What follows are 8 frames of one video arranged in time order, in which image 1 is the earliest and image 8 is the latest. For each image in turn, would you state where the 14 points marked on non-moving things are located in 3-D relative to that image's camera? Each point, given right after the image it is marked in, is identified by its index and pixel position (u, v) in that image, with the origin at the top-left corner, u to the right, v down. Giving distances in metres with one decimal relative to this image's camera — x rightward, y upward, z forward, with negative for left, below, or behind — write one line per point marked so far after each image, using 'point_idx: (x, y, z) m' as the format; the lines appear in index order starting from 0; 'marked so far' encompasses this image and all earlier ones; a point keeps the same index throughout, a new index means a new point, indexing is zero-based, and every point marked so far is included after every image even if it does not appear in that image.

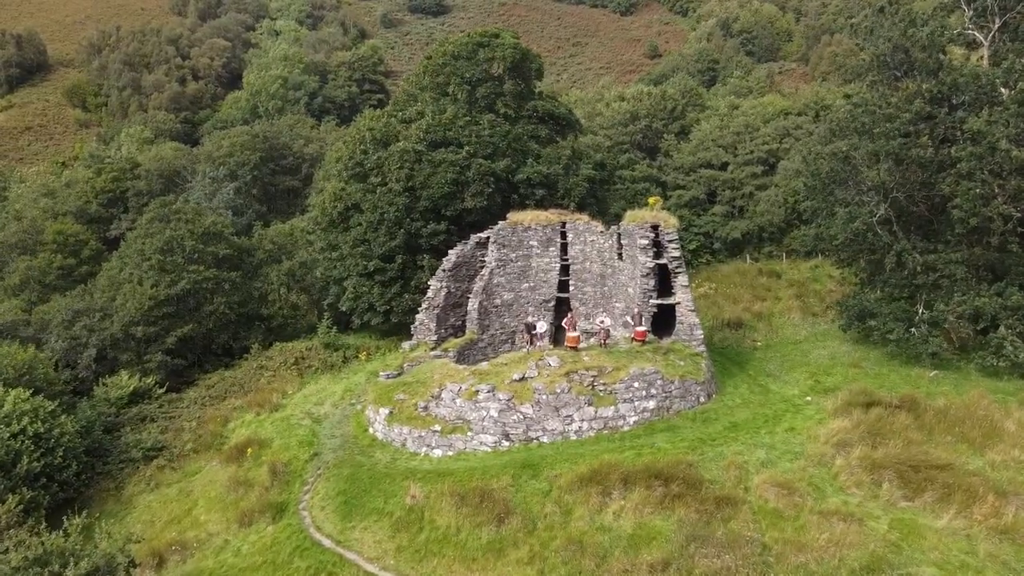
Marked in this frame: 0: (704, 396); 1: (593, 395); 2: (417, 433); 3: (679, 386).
0: (+4.7, -2.7, +20.0) m
1: (+1.8, -2.4, +18.4) m
2: (-2.3, -3.4, +19.2) m
3: (+4.0, -2.4, +19.3) m
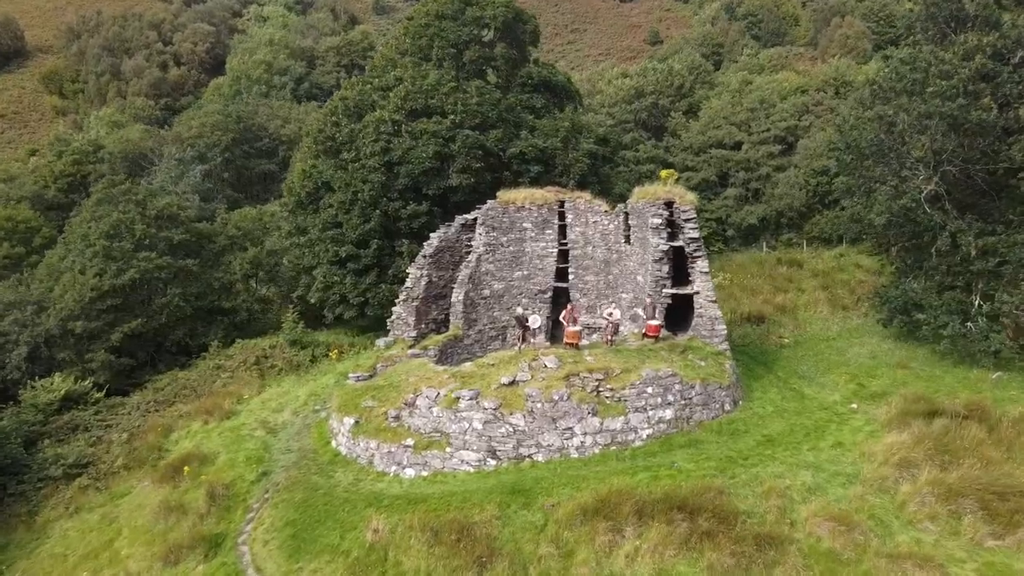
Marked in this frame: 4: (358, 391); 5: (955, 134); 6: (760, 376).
0: (+4.5, -2.4, +16.8) m
1: (+1.6, -2.2, +15.2) m
2: (-2.5, -3.2, +16.0) m
3: (+3.7, -2.1, +16.1) m
4: (-3.5, -2.3, +18.5) m
5: (+10.6, +3.7, +19.4) m
6: (+5.8, -2.1, +19.0) m
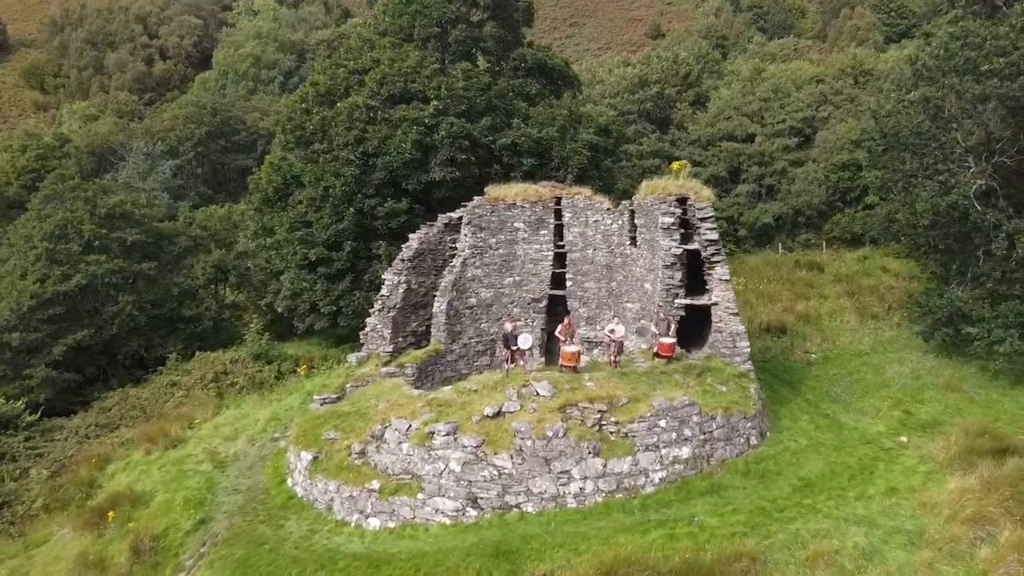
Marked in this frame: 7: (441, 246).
0: (+4.3, -2.6, +14.2) m
1: (+1.4, -2.4, +12.6) m
2: (-2.7, -3.4, +13.4) m
3: (+3.5, -2.3, +13.5) m
4: (-3.7, -2.6, +15.9) m
5: (+10.3, +3.5, +16.8) m
6: (+5.6, -2.3, +16.4) m
7: (-1.8, +1.0, +20.0) m
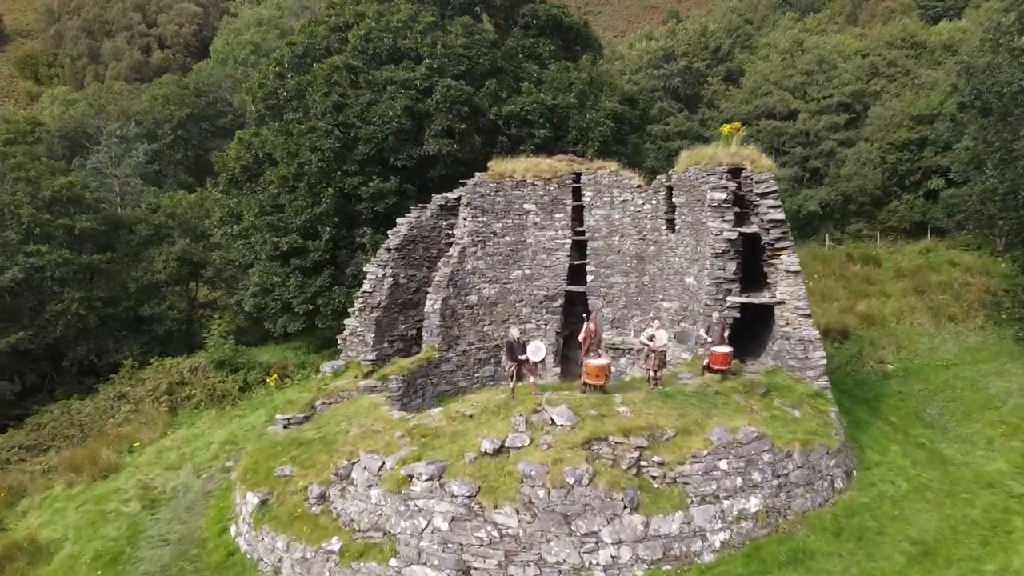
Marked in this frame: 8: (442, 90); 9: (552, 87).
0: (+4.4, -2.5, +10.7) m
1: (+1.4, -2.3, +9.2) m
2: (-2.6, -3.3, +10.0) m
3: (+3.6, -2.2, +10.1) m
4: (-3.6, -2.5, +12.5) m
5: (+10.5, +3.6, +13.2) m
6: (+5.7, -2.2, +12.9) m
7: (-1.6, +1.1, +16.6) m
8: (-1.5, +4.3, +17.5) m
9: (+0.9, +4.8, +19.3) m
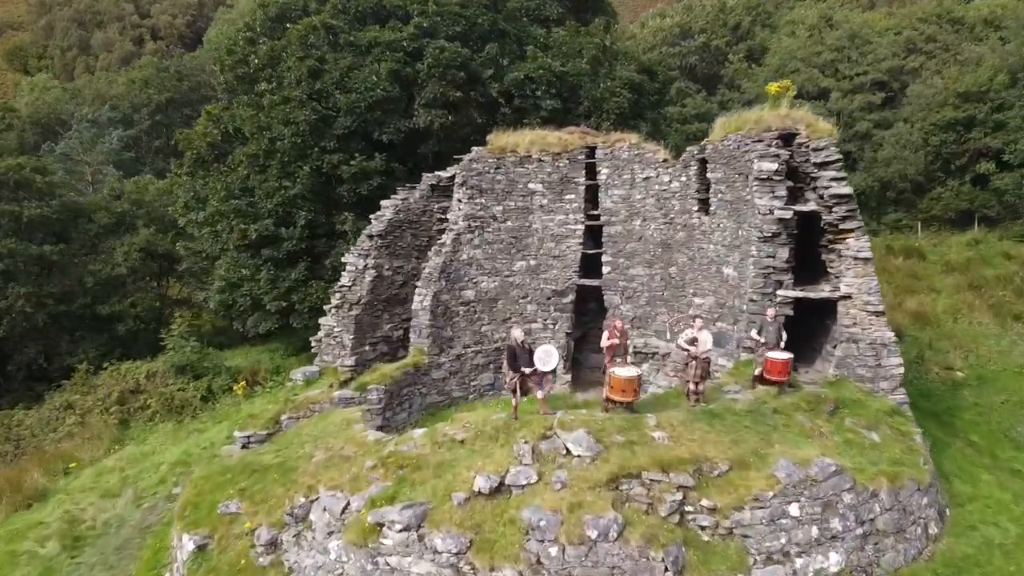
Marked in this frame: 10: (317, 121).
0: (+4.4, -2.4, +8.4) m
1: (+1.5, -2.2, +6.9) m
2: (-2.6, -3.2, +7.7) m
3: (+3.6, -2.1, +7.7) m
4: (-3.6, -2.3, +10.2) m
5: (+10.5, +3.7, +10.9) m
6: (+5.7, -2.1, +10.6) m
7: (-1.5, +1.3, +14.3) m
8: (-1.4, +4.4, +15.2) m
9: (+1.0, +4.9, +17.0) m
10: (-3.6, +3.1, +15.2) m
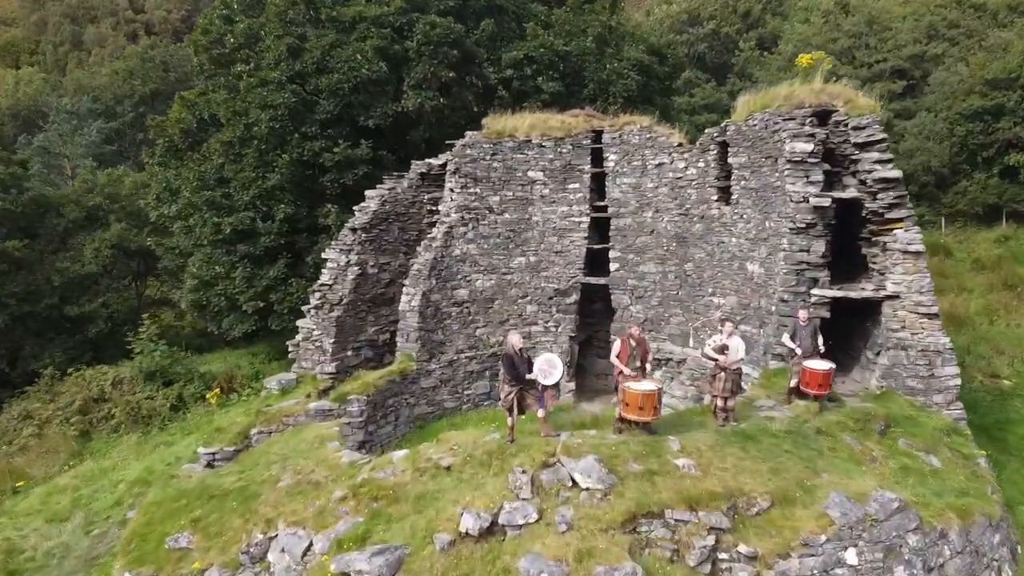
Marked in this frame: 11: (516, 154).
0: (+4.4, -2.4, +7.1) m
1: (+1.4, -2.2, +5.6) m
2: (-2.7, -3.1, +6.4) m
3: (+3.6, -2.1, +6.4) m
4: (-3.6, -2.3, +8.9) m
5: (+10.5, +3.7, +9.5) m
6: (+5.7, -2.1, +9.3) m
7: (-1.6, +1.3, +13.0) m
8: (-1.5, +4.4, +13.9) m
9: (+1.0, +4.9, +15.7) m
10: (-3.7, +3.1, +13.9) m
11: (+0.1, +2.1, +12.6) m
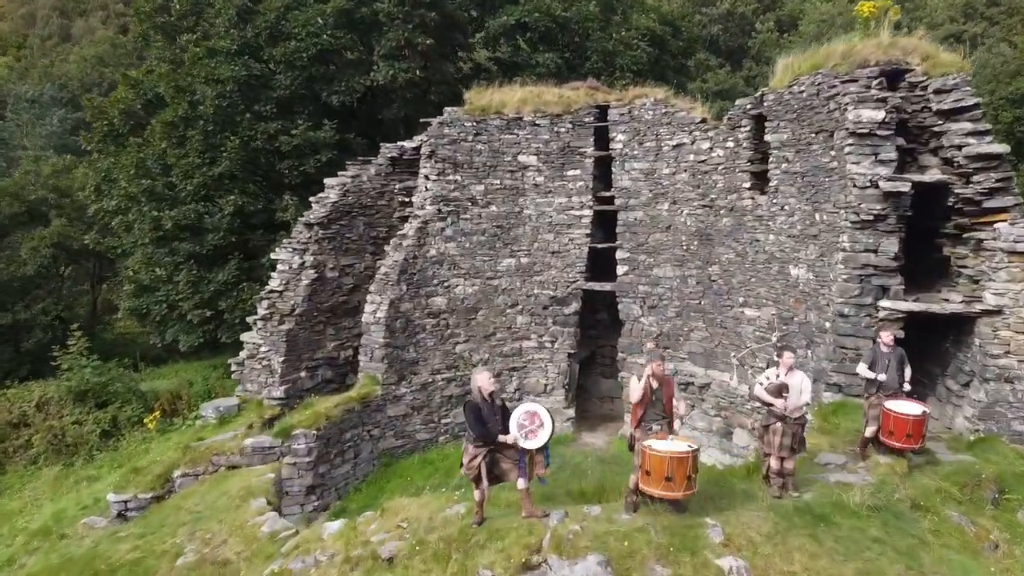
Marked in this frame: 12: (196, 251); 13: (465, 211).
0: (+4.2, -2.5, +5.0) m
1: (+1.2, -2.2, +3.5) m
2: (-2.9, -3.2, +4.3) m
3: (+3.4, -2.2, +4.3) m
4: (-3.8, -2.4, +6.9) m
5: (+10.3, +3.6, +7.4) m
6: (+5.5, -2.2, +7.1) m
7: (-1.7, +1.2, +10.9) m
8: (-1.6, +4.3, +11.8) m
9: (+0.8, +4.8, +13.6) m
10: (-3.8, +3.1, +11.9) m
11: (-0.1, +2.0, +10.5) m
12: (-4.8, +0.6, +12.2) m
13: (-0.6, +1.0, +10.4) m
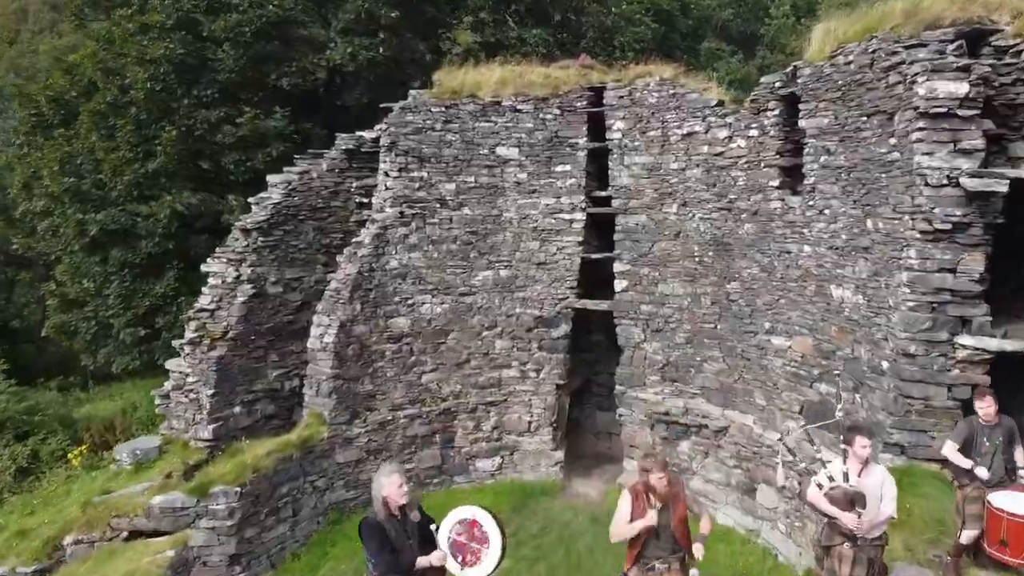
0: (+3.9, -2.7, +3.2) m
1: (+0.9, -2.5, +1.7) m
2: (-3.2, -3.4, +2.6) m
3: (+3.1, -2.4, +2.6) m
4: (-4.1, -2.6, +5.2) m
5: (+10.0, +3.4, +5.6) m
6: (+5.2, -2.4, +5.4) m
7: (-2.0, +1.0, +9.2) m
8: (-1.9, +4.1, +10.1) m
9: (+0.6, +4.6, +11.8) m
10: (-4.1, +2.9, +10.2) m
11: (-0.3, +1.8, +8.7) m
12: (-5.0, +0.4, +10.5) m
13: (-0.8, +0.8, +8.7) m
